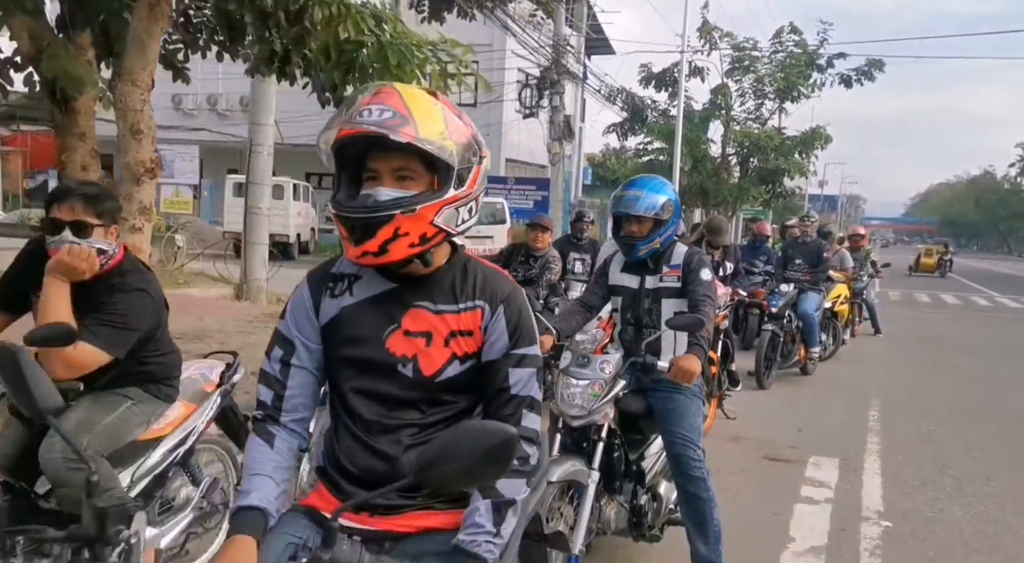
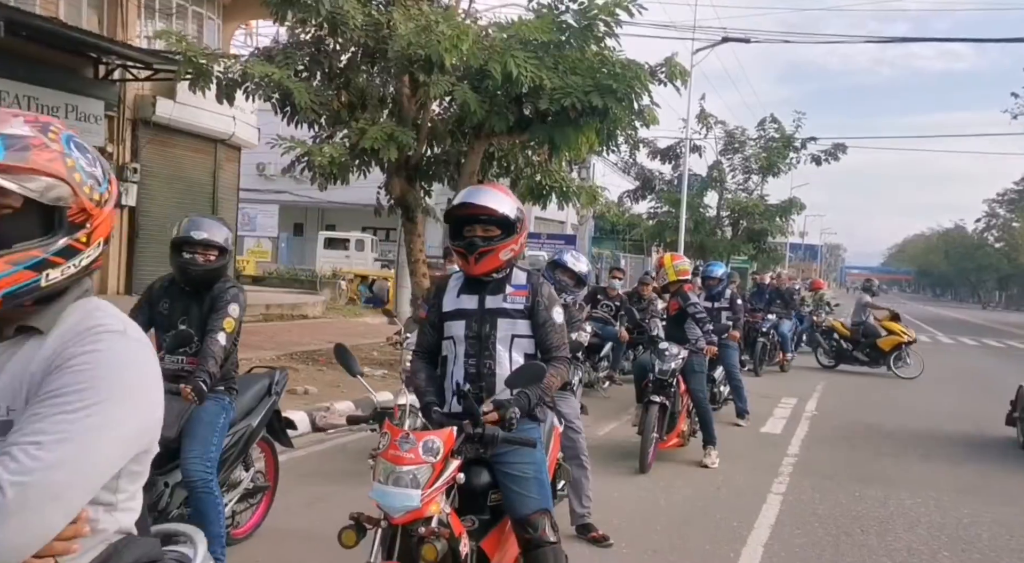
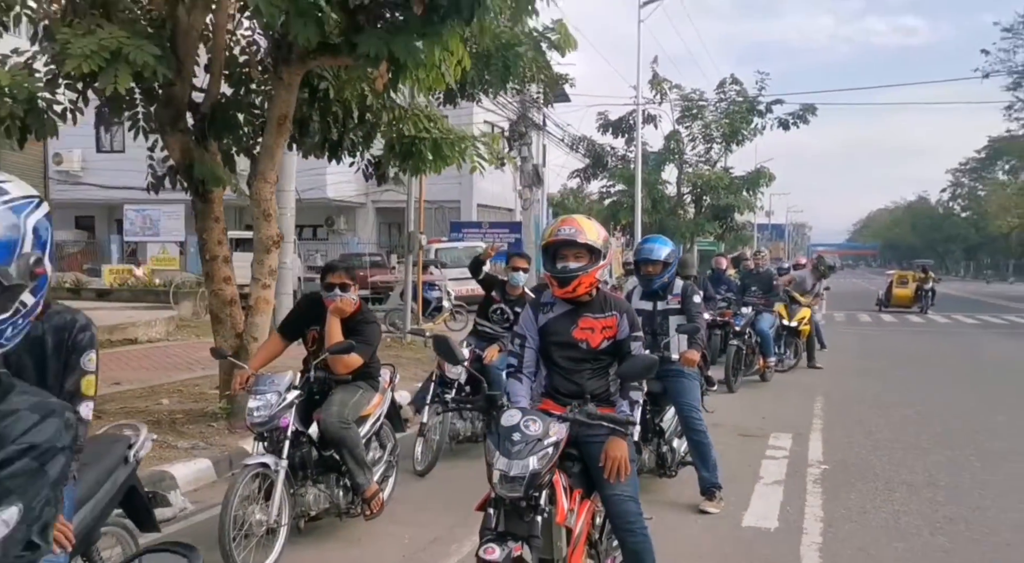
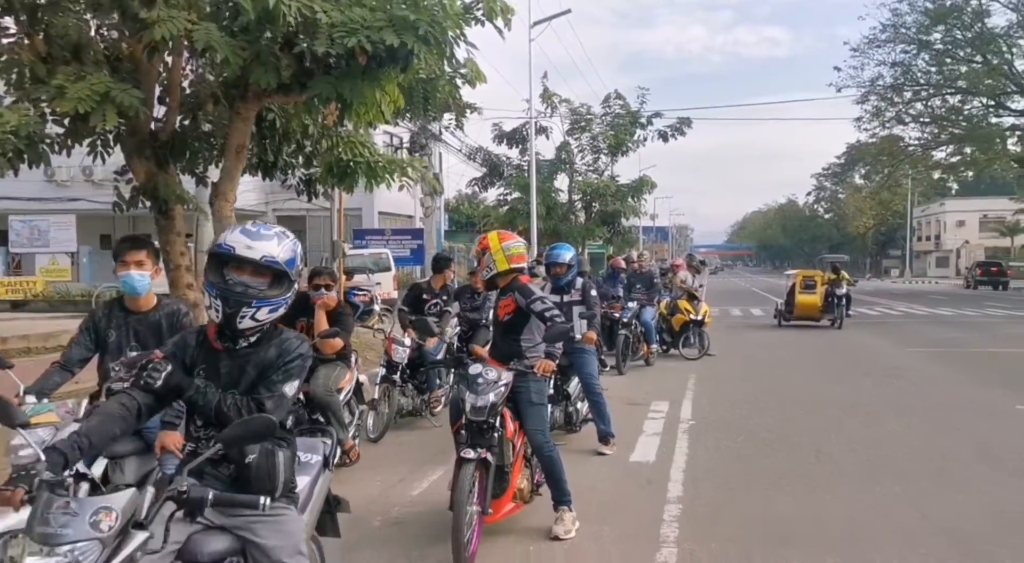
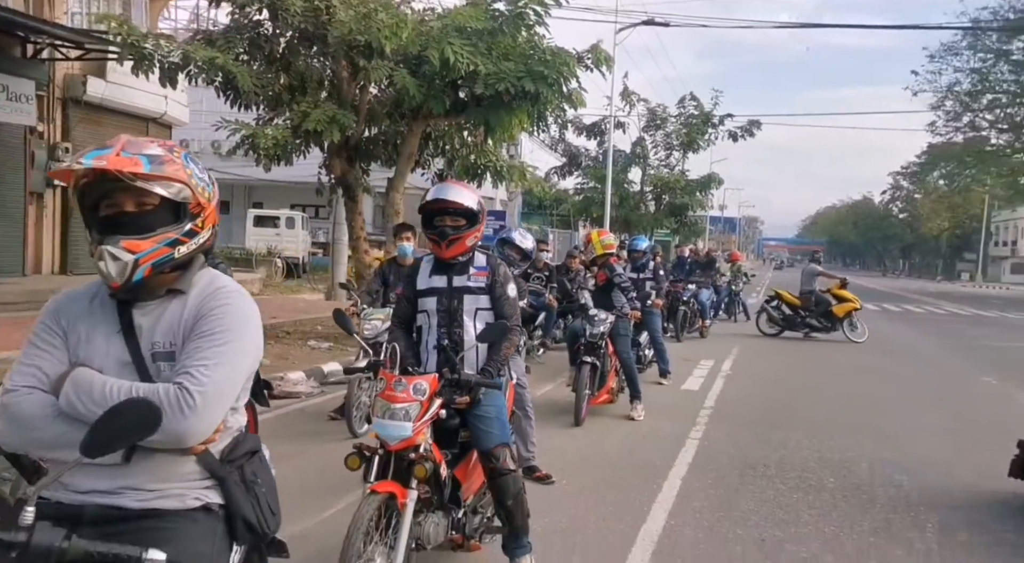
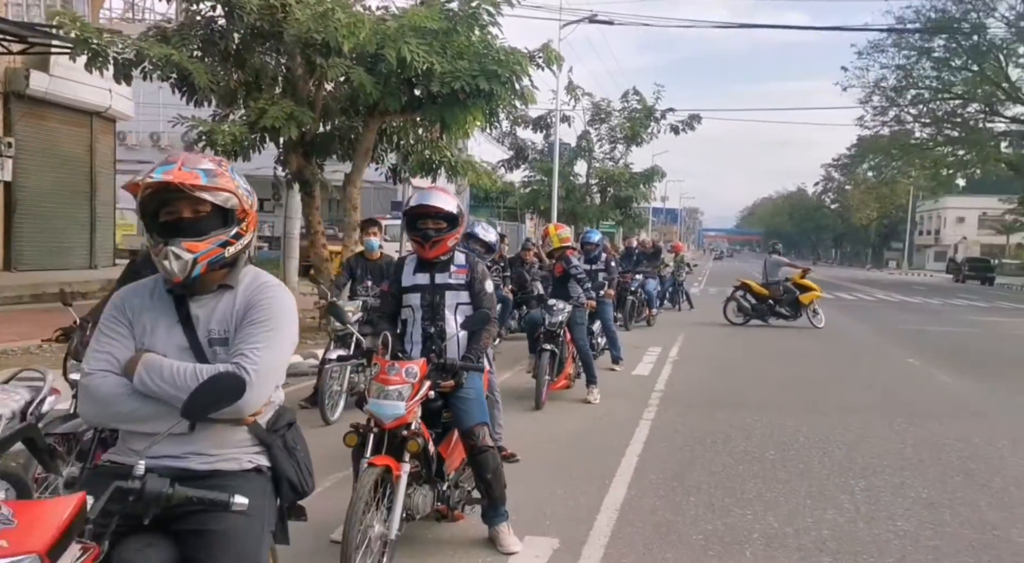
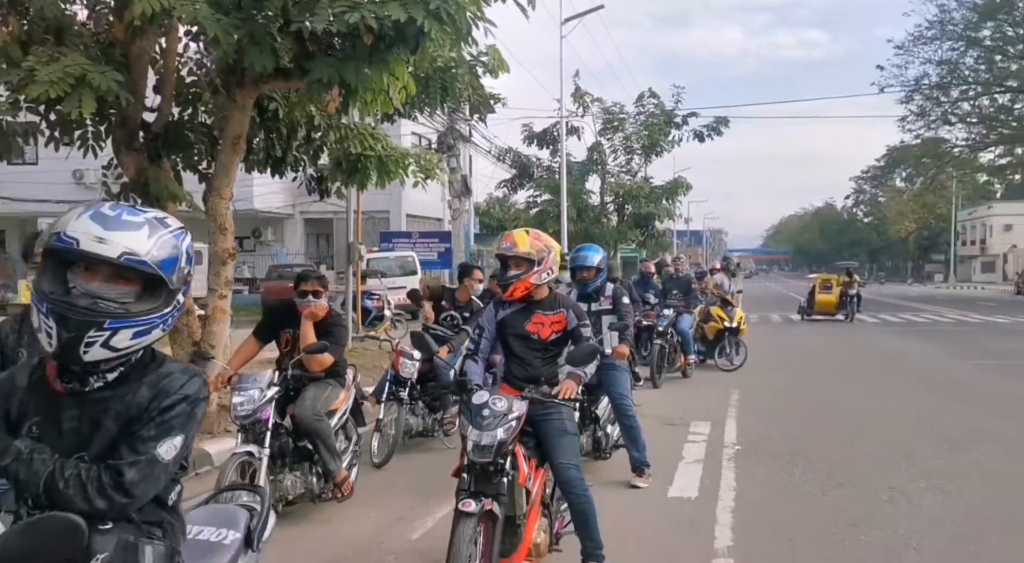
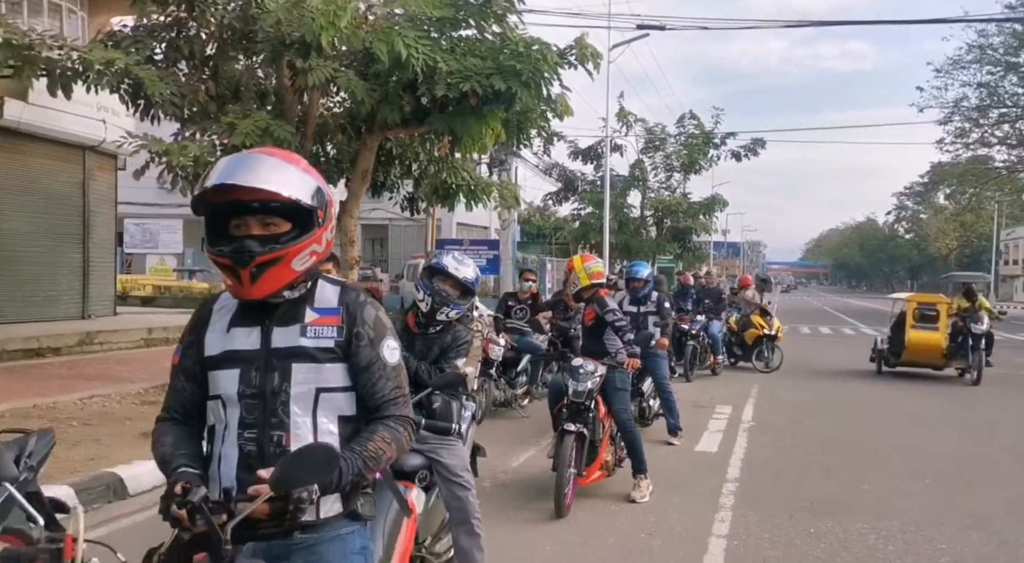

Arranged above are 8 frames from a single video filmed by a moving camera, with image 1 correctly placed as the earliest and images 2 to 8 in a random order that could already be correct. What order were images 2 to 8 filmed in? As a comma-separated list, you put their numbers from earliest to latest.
3, 7, 4, 8, 2, 5, 6
